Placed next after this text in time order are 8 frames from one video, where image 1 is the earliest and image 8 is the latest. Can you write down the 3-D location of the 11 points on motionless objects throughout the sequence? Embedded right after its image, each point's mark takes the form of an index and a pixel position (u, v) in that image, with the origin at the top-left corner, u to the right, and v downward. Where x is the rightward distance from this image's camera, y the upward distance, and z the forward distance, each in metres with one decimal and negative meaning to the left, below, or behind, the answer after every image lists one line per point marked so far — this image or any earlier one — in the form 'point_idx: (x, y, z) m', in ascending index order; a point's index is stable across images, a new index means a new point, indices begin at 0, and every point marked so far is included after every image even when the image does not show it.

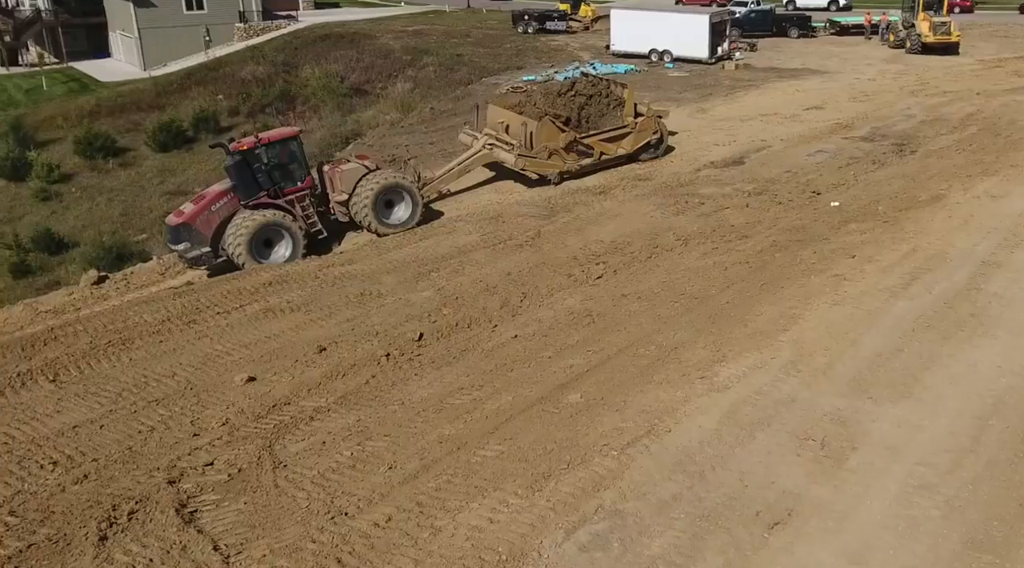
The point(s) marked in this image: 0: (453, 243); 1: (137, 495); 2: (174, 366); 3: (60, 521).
0: (-0.9, +0.7, +13.1) m
1: (-2.9, -1.6, +6.3) m
2: (-3.8, -0.9, +9.3) m
3: (-3.4, -1.8, +6.2) m
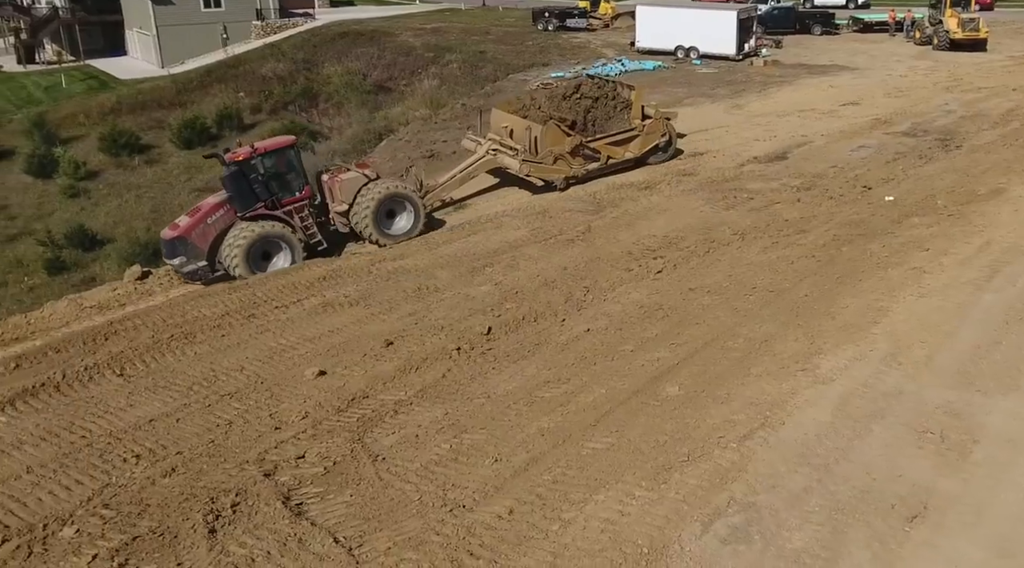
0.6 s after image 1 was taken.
0: (-0.1, +0.8, +13.0) m
1: (-2.1, -1.6, +6.3) m
2: (-3.1, -0.9, +9.2) m
3: (-2.6, -1.7, +6.1) m
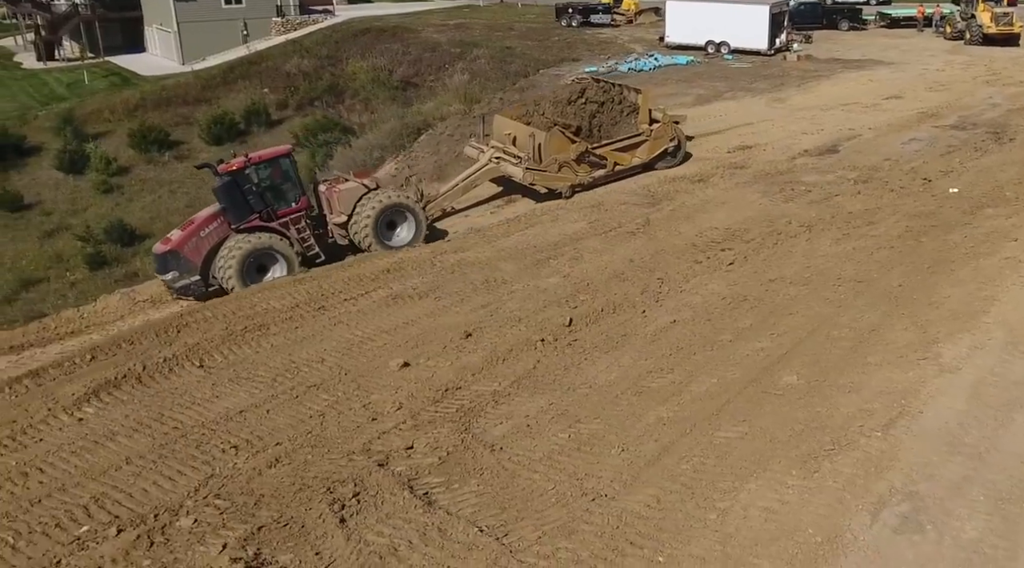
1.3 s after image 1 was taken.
0: (+0.8, +0.9, +12.9) m
1: (-1.2, -1.5, +6.2) m
2: (-2.1, -0.8, +9.1) m
3: (-1.7, -1.6, +6.0) m
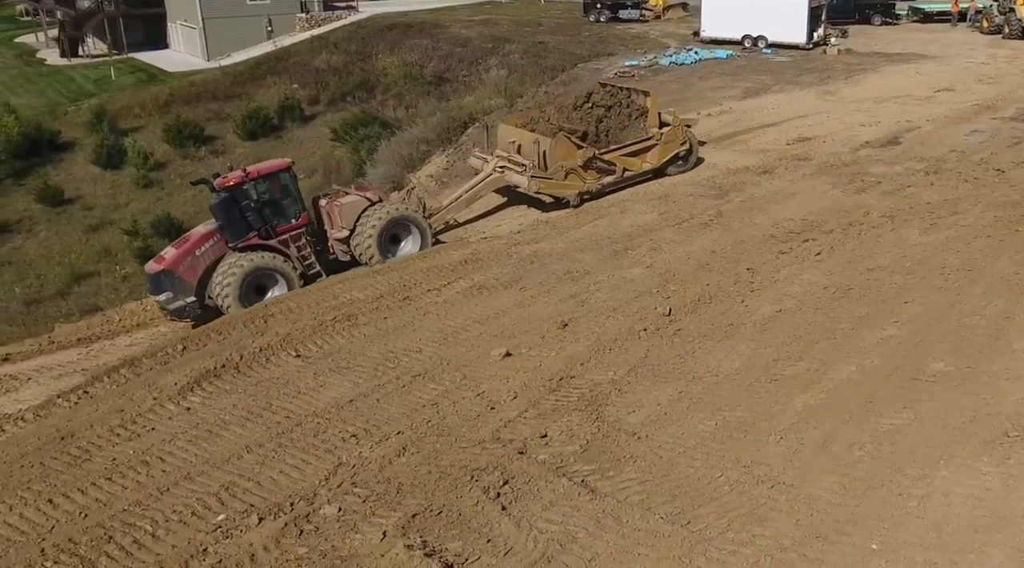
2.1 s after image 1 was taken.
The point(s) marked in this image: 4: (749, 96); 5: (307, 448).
0: (+1.9, +1.0, +12.7) m
1: (-0.2, -1.3, +6.0) m
2: (-1.1, -0.6, +9.0) m
3: (-0.7, -1.5, +5.8) m
4: (+5.7, +4.5, +19.6) m
5: (-1.7, -1.4, +6.9) m
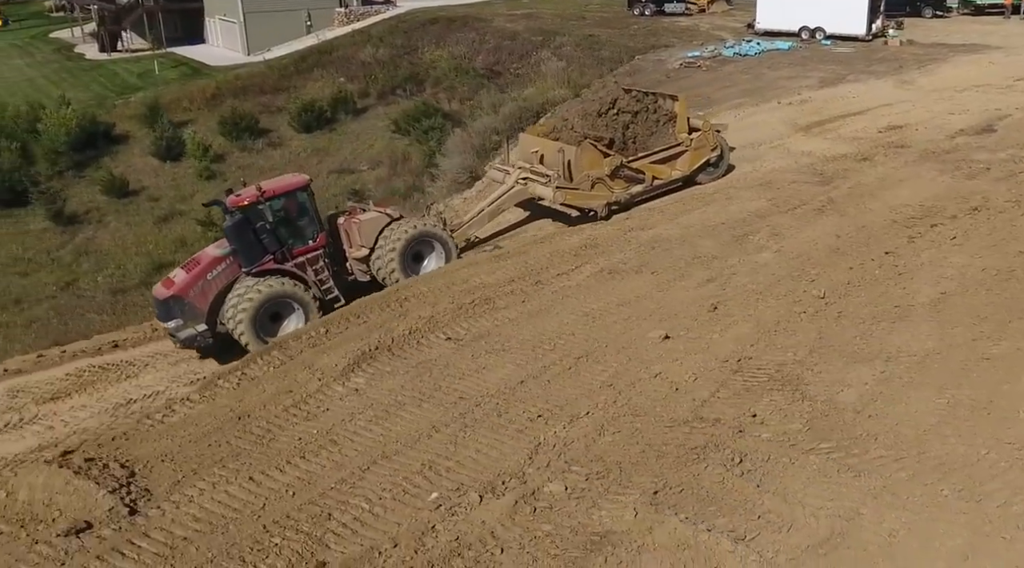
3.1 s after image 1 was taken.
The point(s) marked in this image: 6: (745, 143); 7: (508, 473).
0: (+3.5, +1.2, +12.5) m
1: (+1.4, -1.1, +5.8) m
2: (+0.6, -0.4, +8.8) m
3: (+0.9, -1.3, +5.7) m
4: (+7.5, +4.7, +19.4) m
5: (-0.1, -1.2, +6.7) m
6: (+4.6, +2.7, +15.9) m
7: (0.0, -1.4, +6.0) m
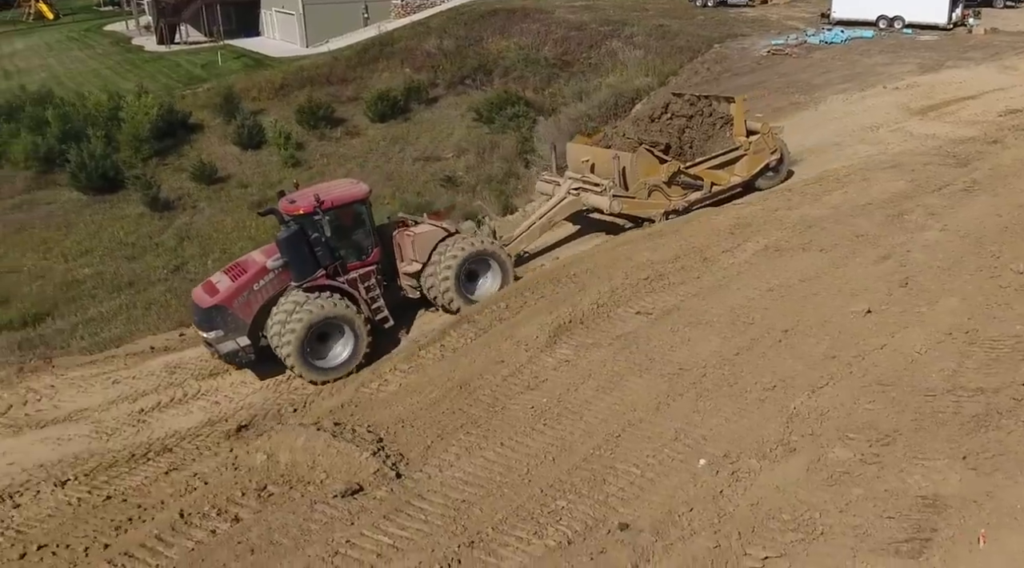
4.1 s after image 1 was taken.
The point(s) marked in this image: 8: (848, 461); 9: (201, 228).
0: (+5.6, +1.4, +12.3) m
1: (+3.3, -0.9, +5.6) m
2: (+2.5, -0.2, +8.6) m
3: (+2.8, -1.0, +5.5) m
4: (+9.7, +5.0, +19.0) m
5: (+1.8, -0.9, +6.6) m
6: (+6.7, +3.0, +15.6) m
7: (+1.9, -1.1, +5.8) m
8: (+2.2, -1.2, +5.3) m
9: (-6.8, +1.2, +17.9) m
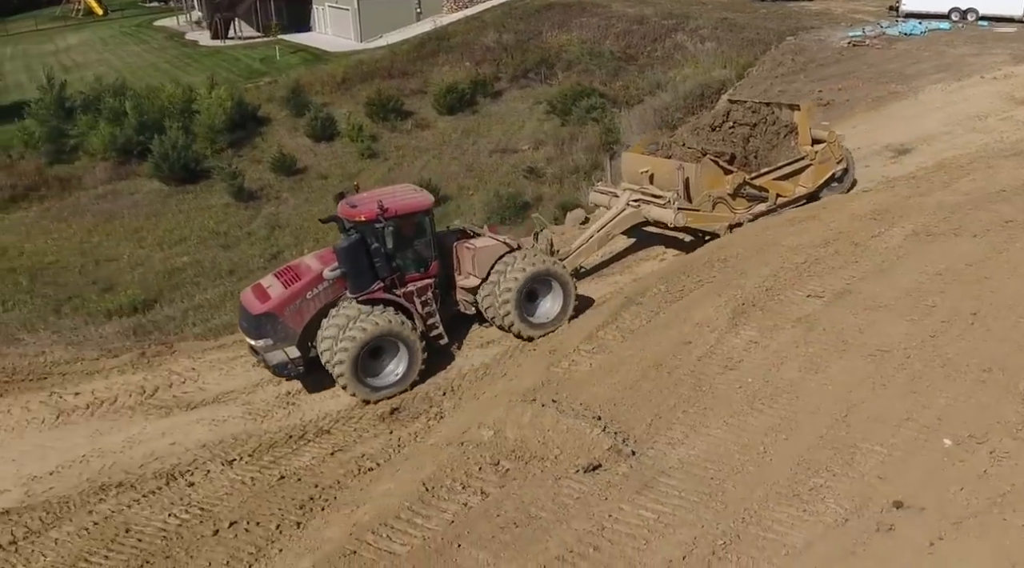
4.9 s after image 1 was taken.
0: (+7.4, +1.6, +12.0) m
1: (+5.0, -0.7, +5.4) m
2: (+4.2, 0.0, +8.4) m
3: (+4.5, -0.9, +5.3) m
4: (+11.7, +5.1, +18.6) m
5: (+3.4, -0.7, +6.4) m
6: (+8.6, +3.2, +15.3) m
7: (+3.5, -1.0, +5.7) m
8: (+3.8, -1.0, +5.1) m
9: (-4.9, +1.5, +17.9) m
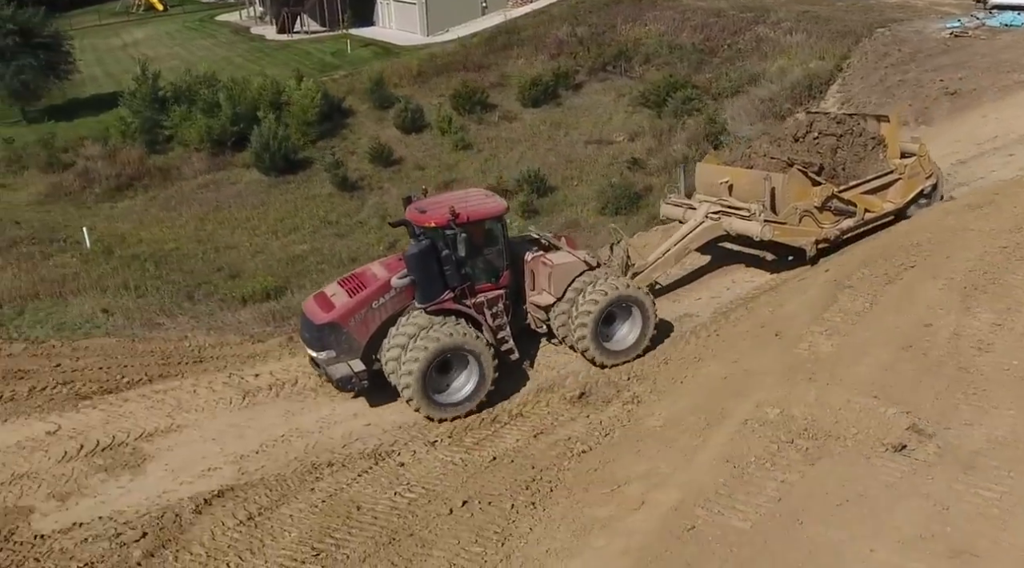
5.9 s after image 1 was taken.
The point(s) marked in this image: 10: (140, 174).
0: (+9.6, +1.7, +11.6) m
1: (+6.9, -0.6, +5.1) m
2: (+6.3, +0.2, +8.1) m
3: (+6.4, -0.7, +5.0) m
4: (+14.1, +5.2, +18.1) m
5: (+5.4, -0.6, +6.1) m
6: (+10.9, +3.3, +14.8) m
7: (+5.5, -0.8, +5.4) m
8: (+5.8, -0.8, +4.9) m
9: (-2.6, +1.7, +17.9) m
10: (-9.2, +2.7, +20.0) m
